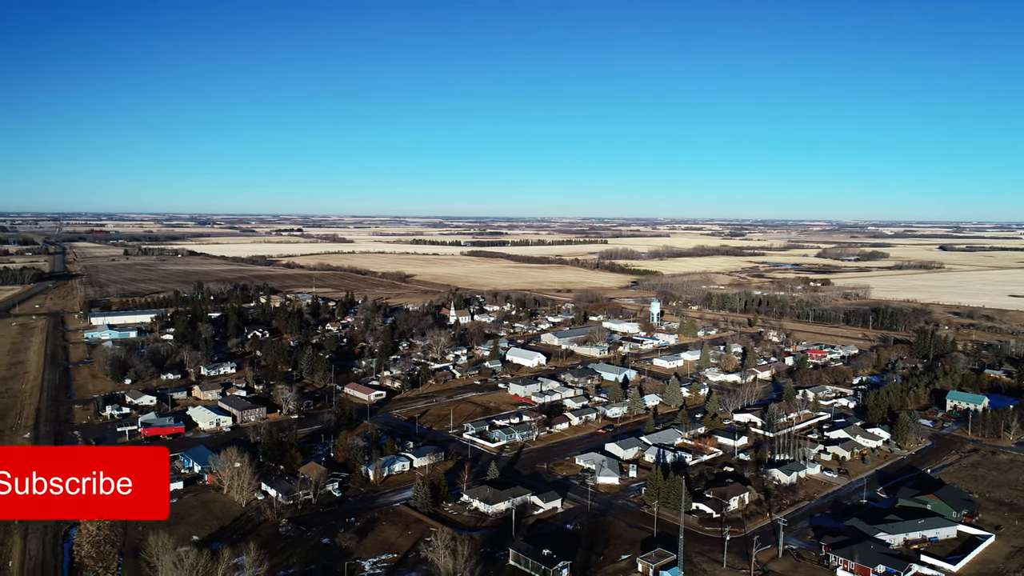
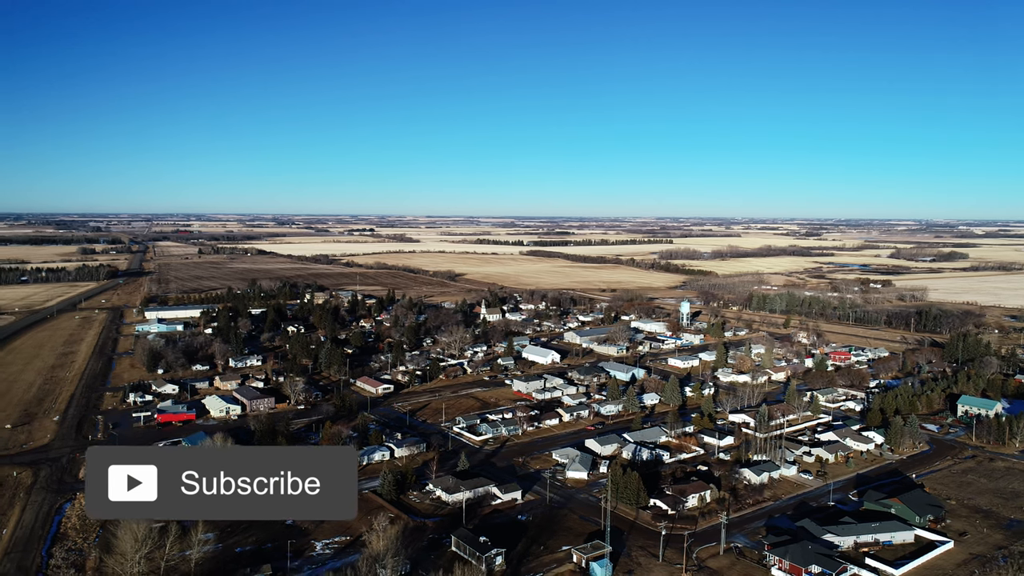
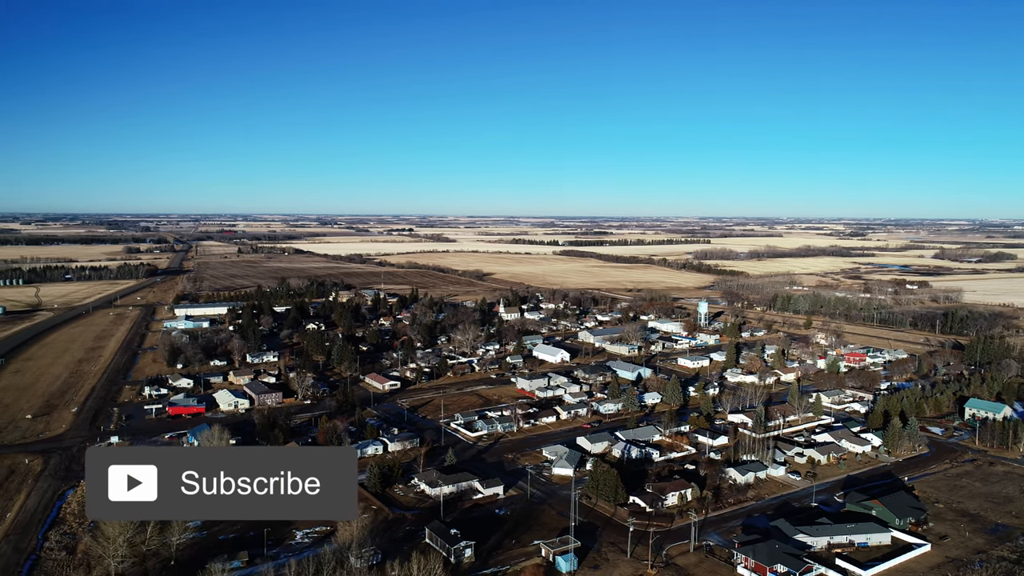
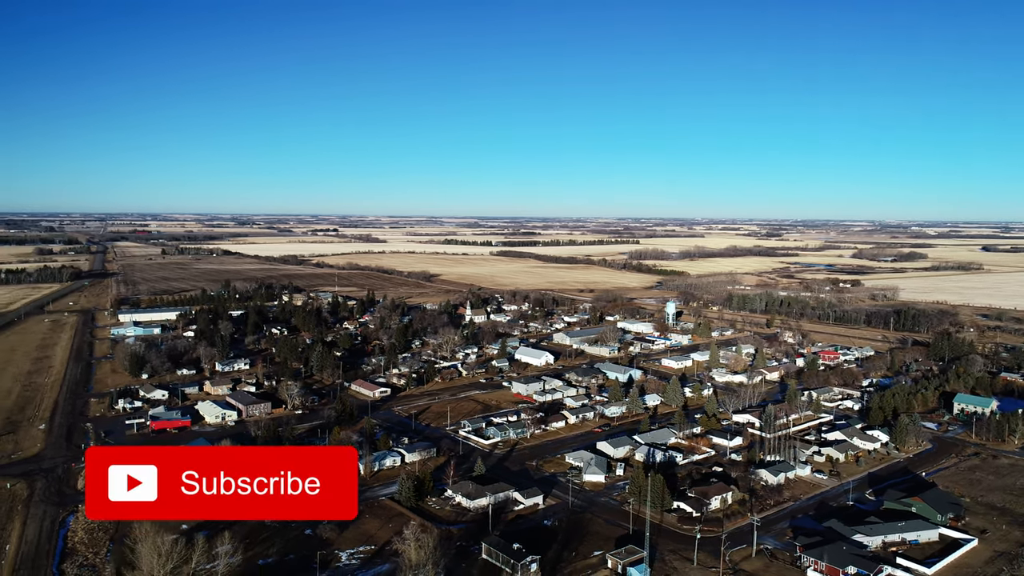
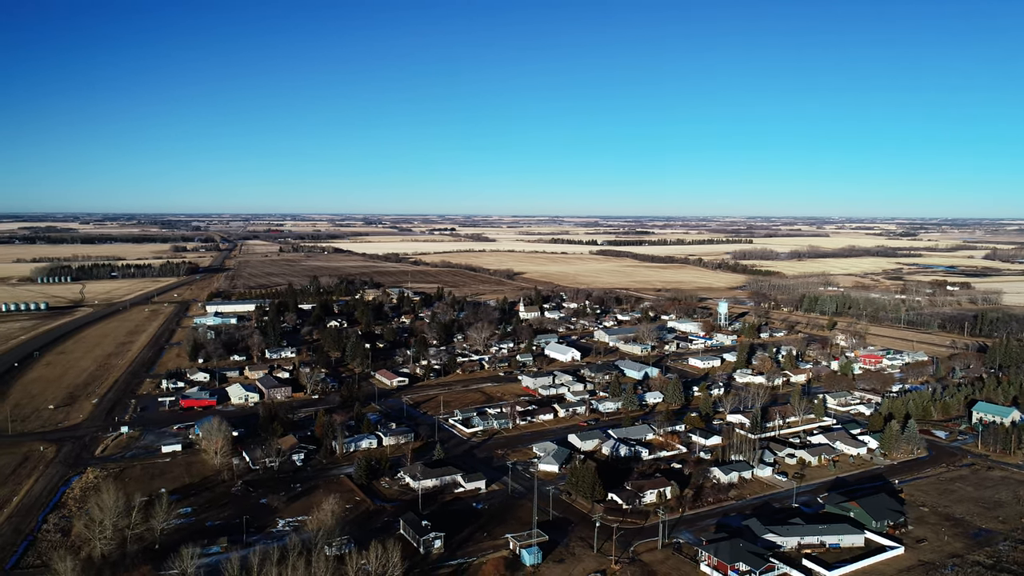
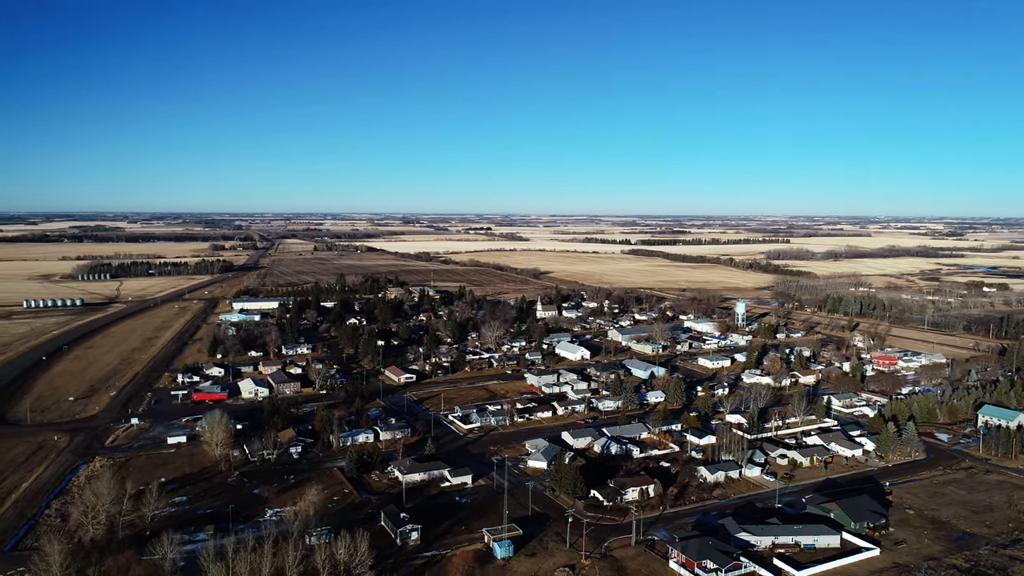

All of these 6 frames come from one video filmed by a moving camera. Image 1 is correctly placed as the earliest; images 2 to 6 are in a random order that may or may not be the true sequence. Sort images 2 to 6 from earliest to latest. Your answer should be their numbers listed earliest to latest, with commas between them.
4, 2, 3, 5, 6
